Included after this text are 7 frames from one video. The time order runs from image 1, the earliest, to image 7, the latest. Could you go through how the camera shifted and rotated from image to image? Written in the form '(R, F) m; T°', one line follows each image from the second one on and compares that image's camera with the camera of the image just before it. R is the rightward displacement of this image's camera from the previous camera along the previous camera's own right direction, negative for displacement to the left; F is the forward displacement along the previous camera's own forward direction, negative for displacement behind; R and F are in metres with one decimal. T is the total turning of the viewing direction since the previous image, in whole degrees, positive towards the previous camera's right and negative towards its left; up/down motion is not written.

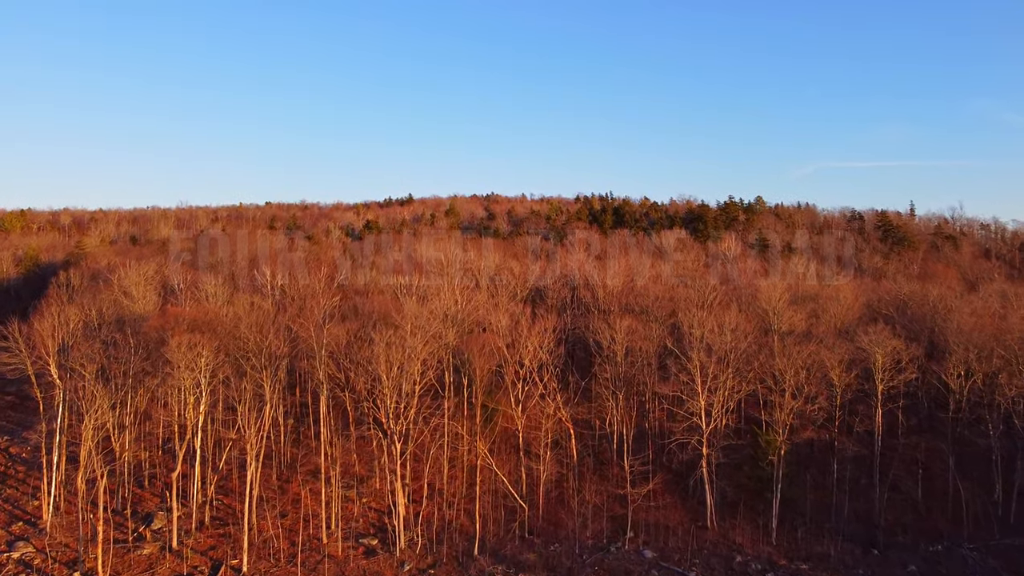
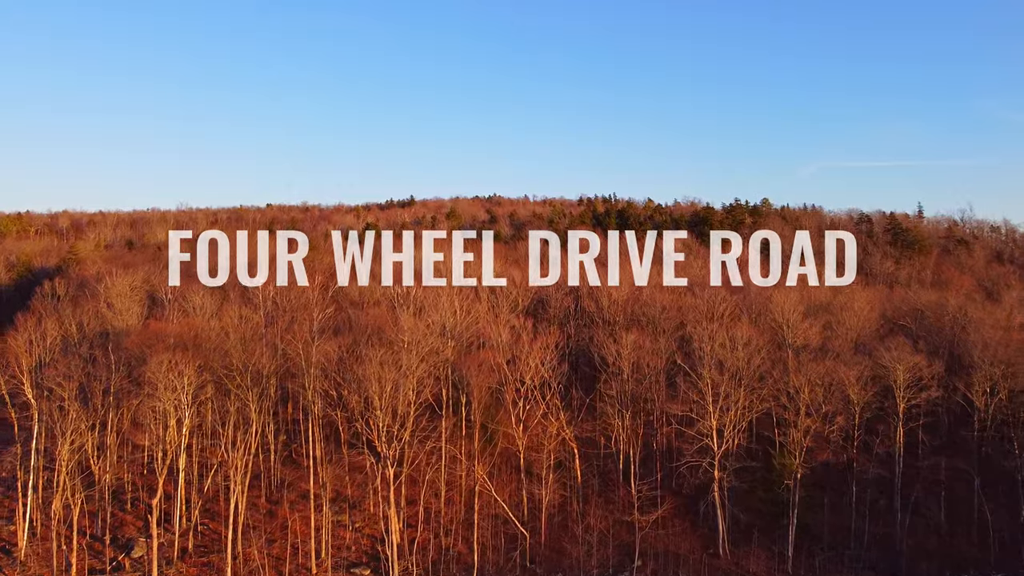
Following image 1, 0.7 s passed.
(+0.1, +1.6) m; 0°
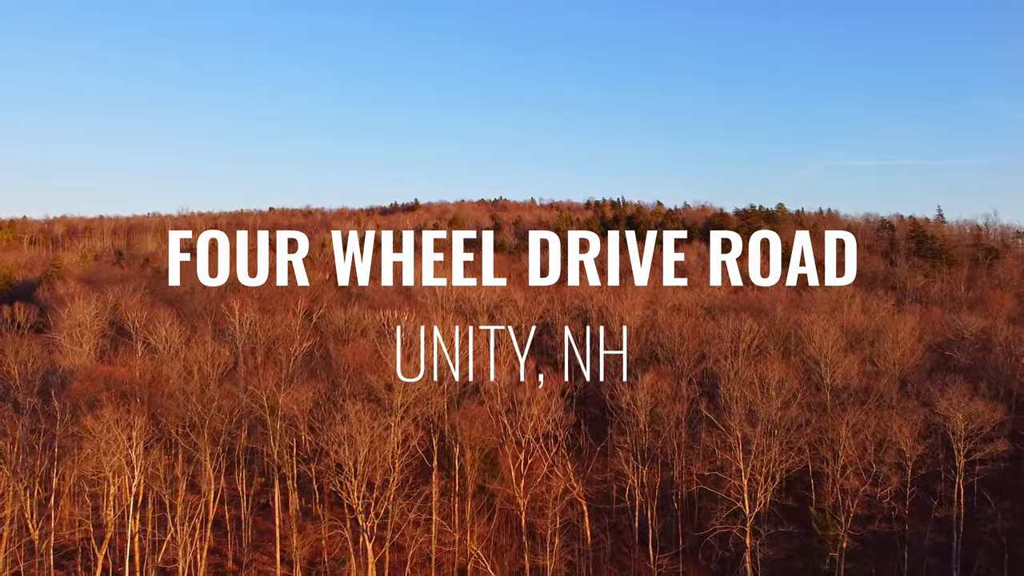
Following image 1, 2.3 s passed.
(+0.2, +3.8) m; 0°
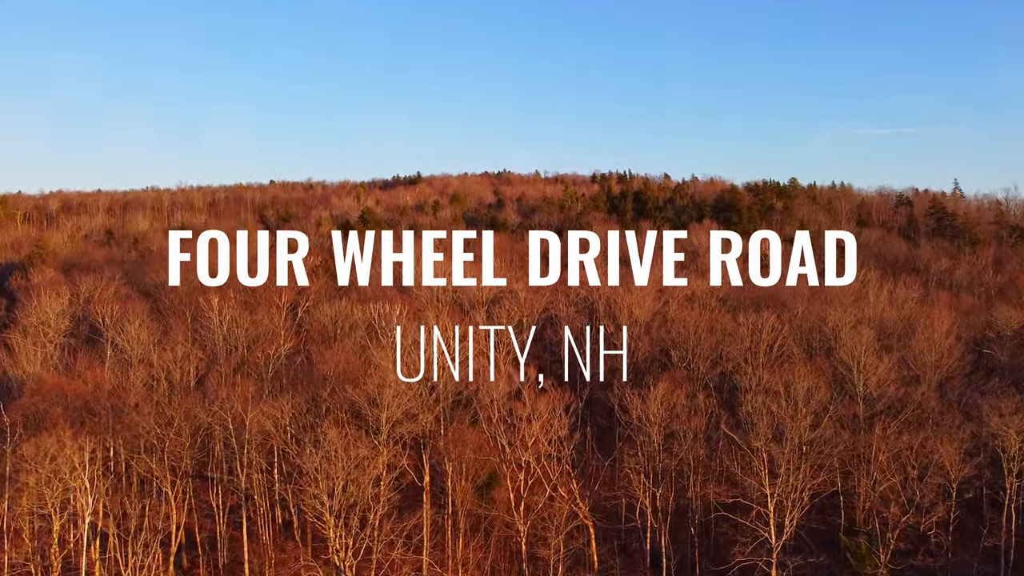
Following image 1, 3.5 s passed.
(+0.2, +2.8) m; 0°
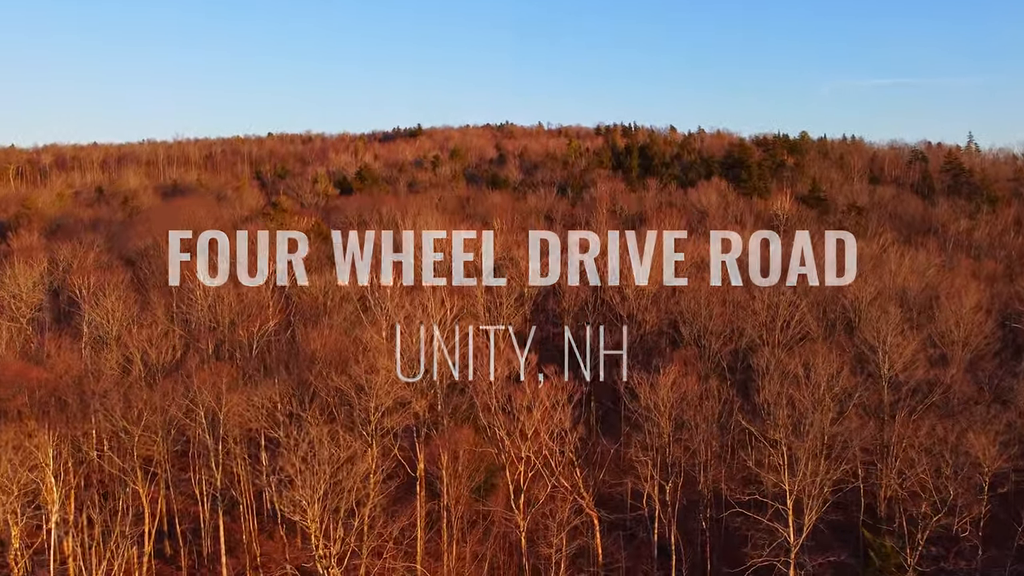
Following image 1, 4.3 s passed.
(+0.1, +1.9) m; 0°
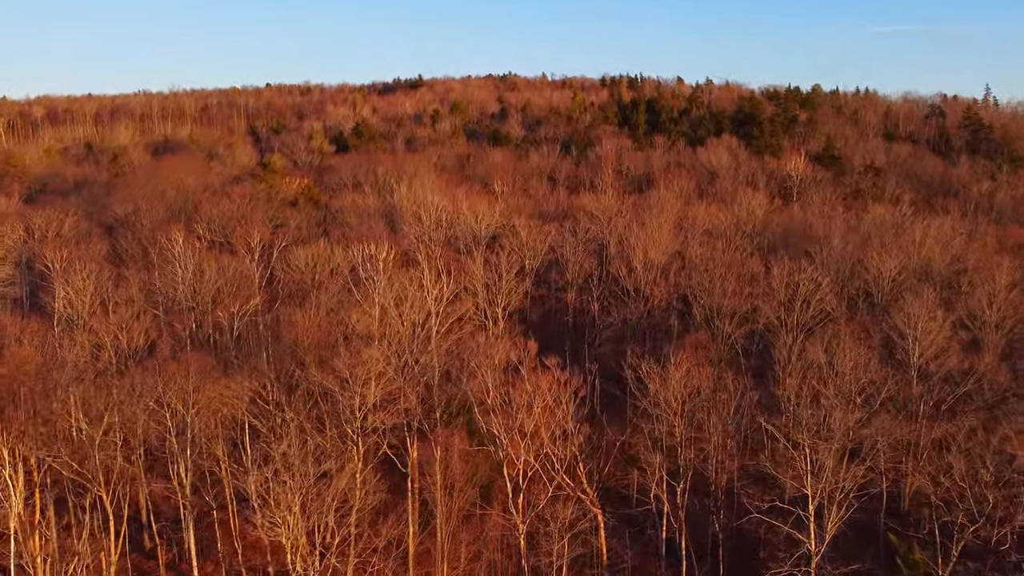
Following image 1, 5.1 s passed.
(+0.1, +2.0) m; 0°
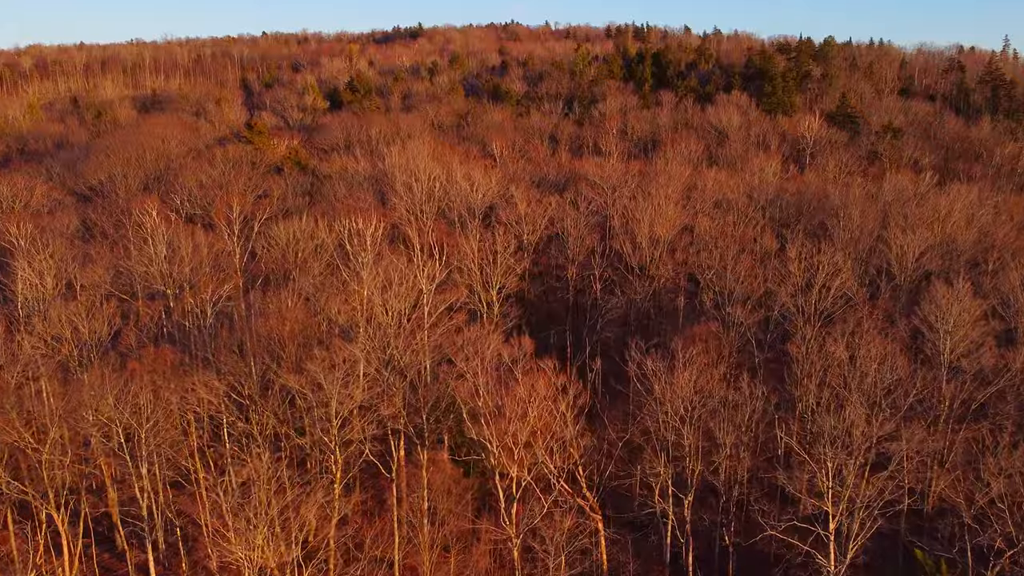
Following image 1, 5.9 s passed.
(+0.2, +1.9) m; 0°
